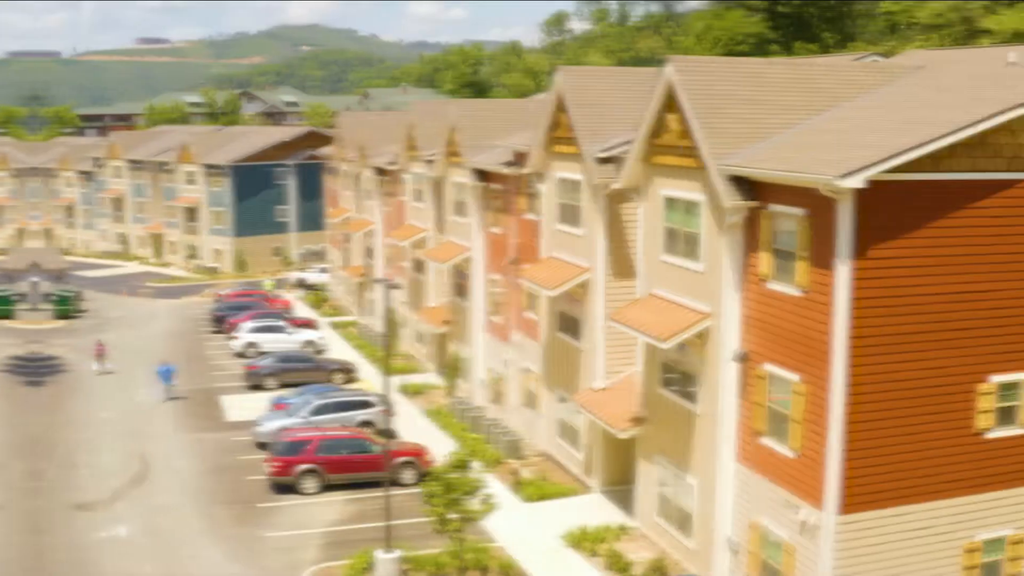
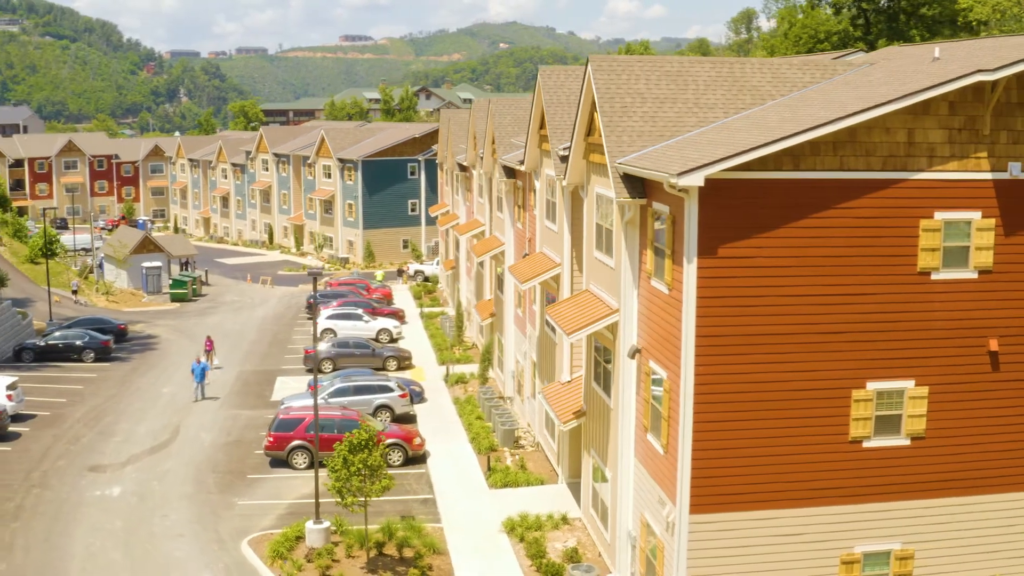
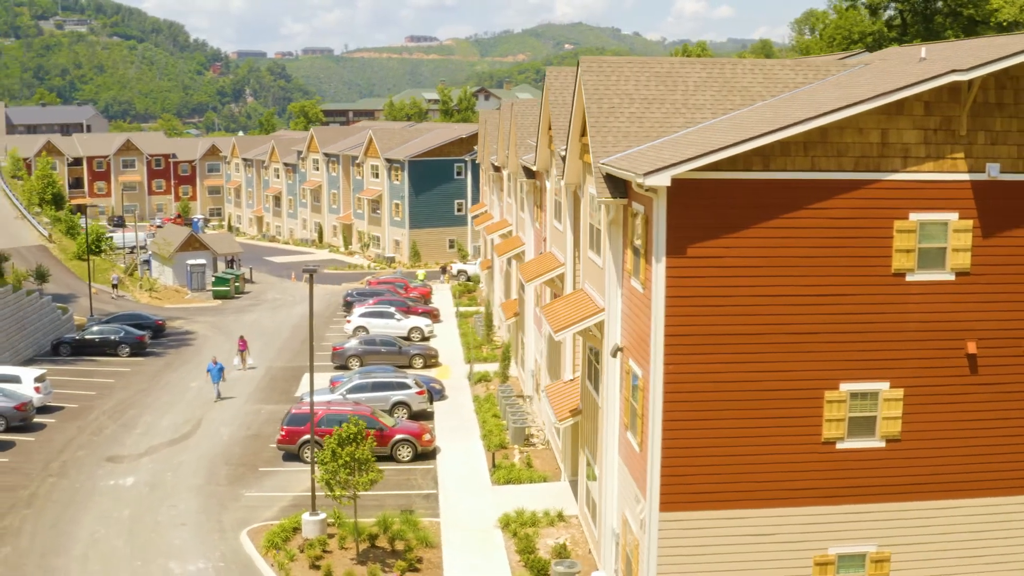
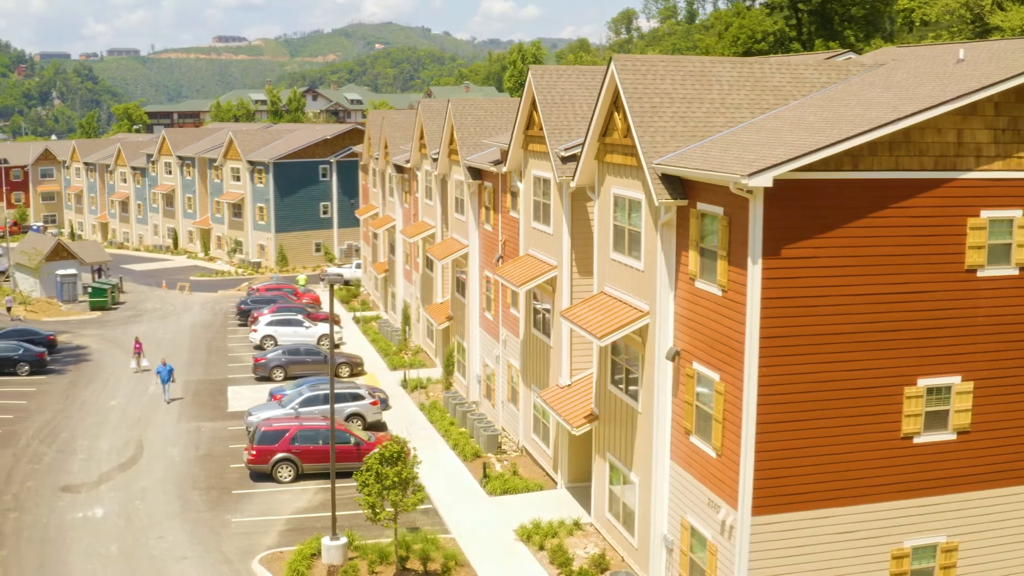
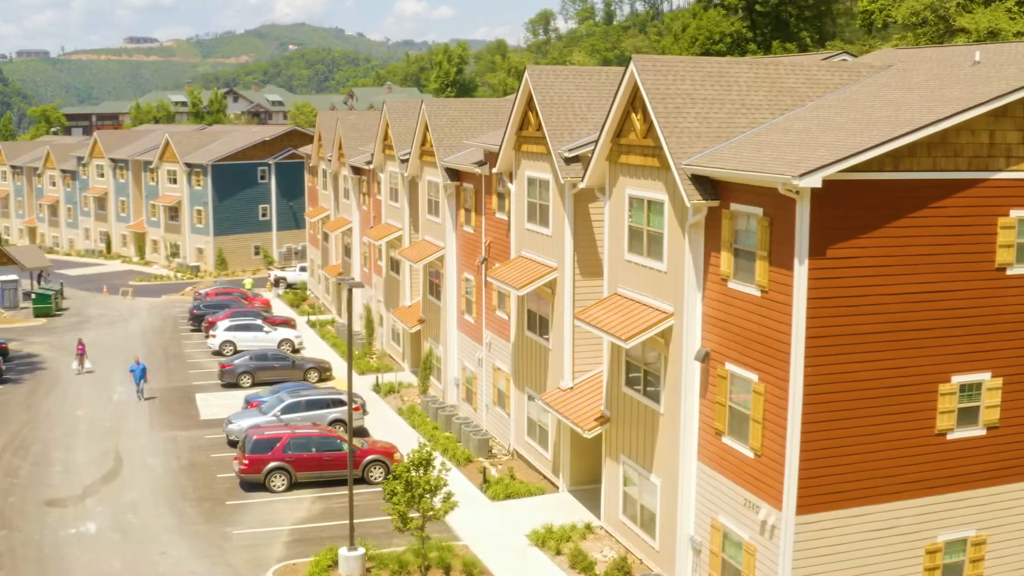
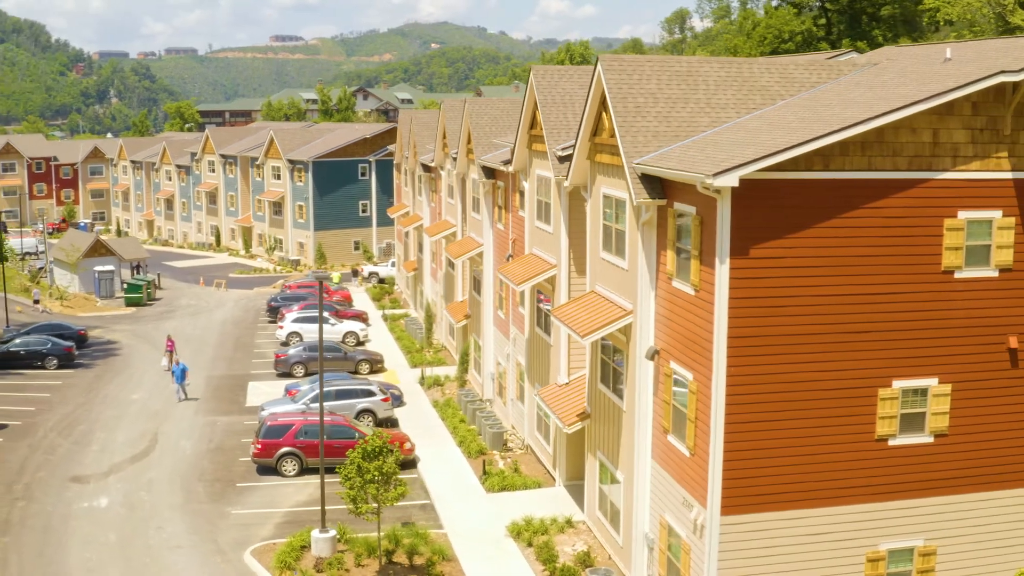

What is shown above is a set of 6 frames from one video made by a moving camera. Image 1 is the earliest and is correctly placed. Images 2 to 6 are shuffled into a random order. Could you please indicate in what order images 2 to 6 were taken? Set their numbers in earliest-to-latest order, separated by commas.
5, 4, 6, 2, 3
